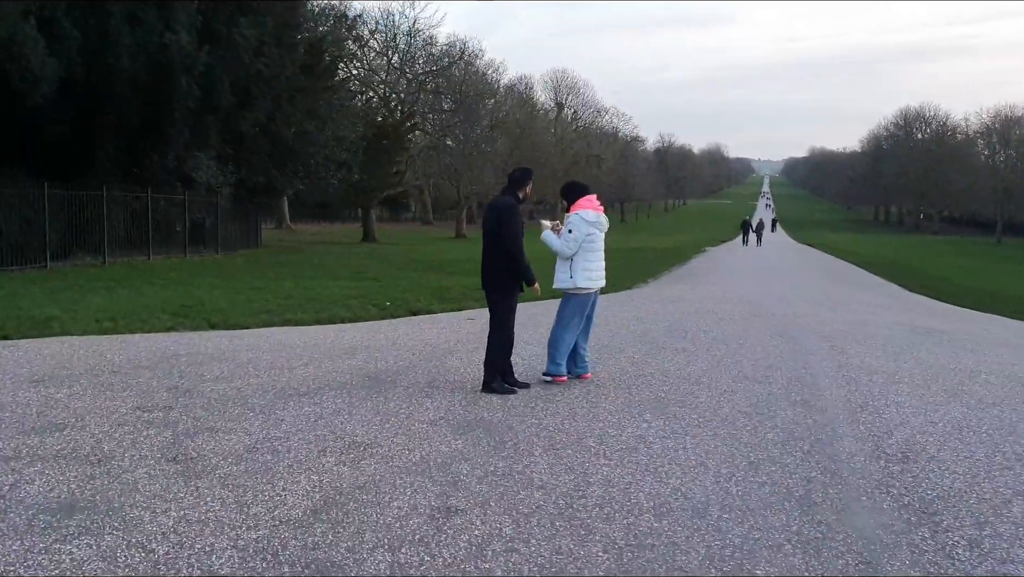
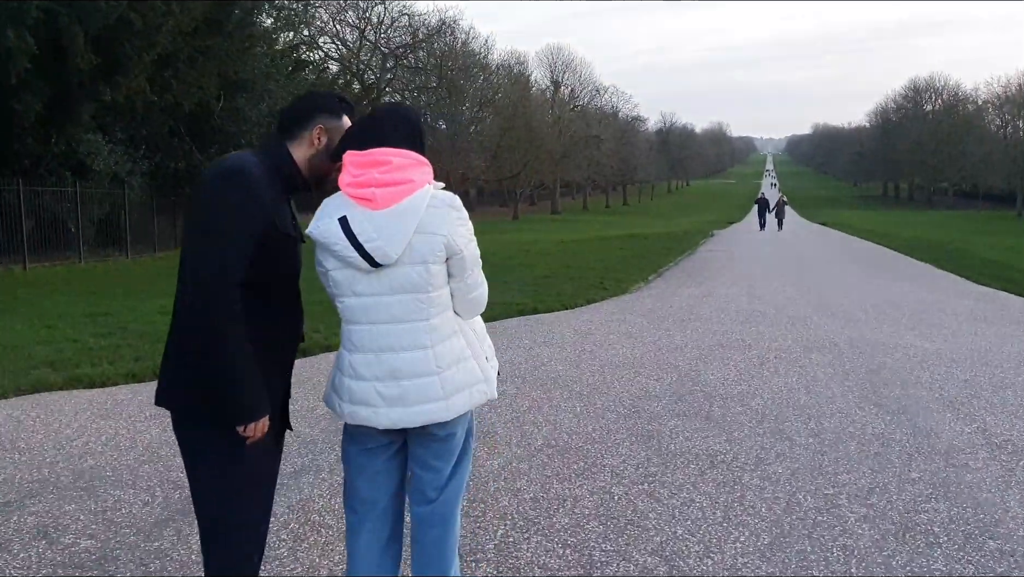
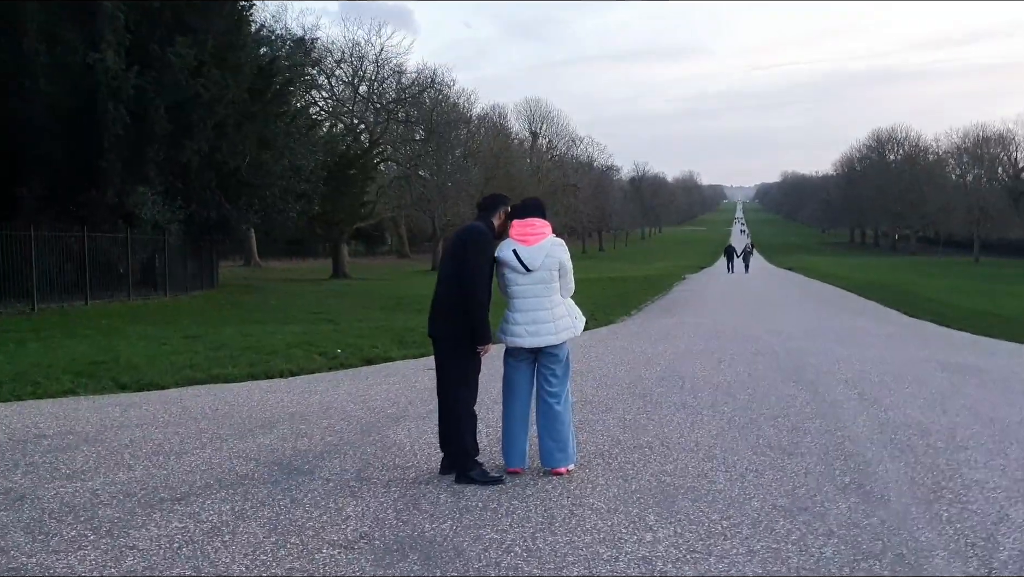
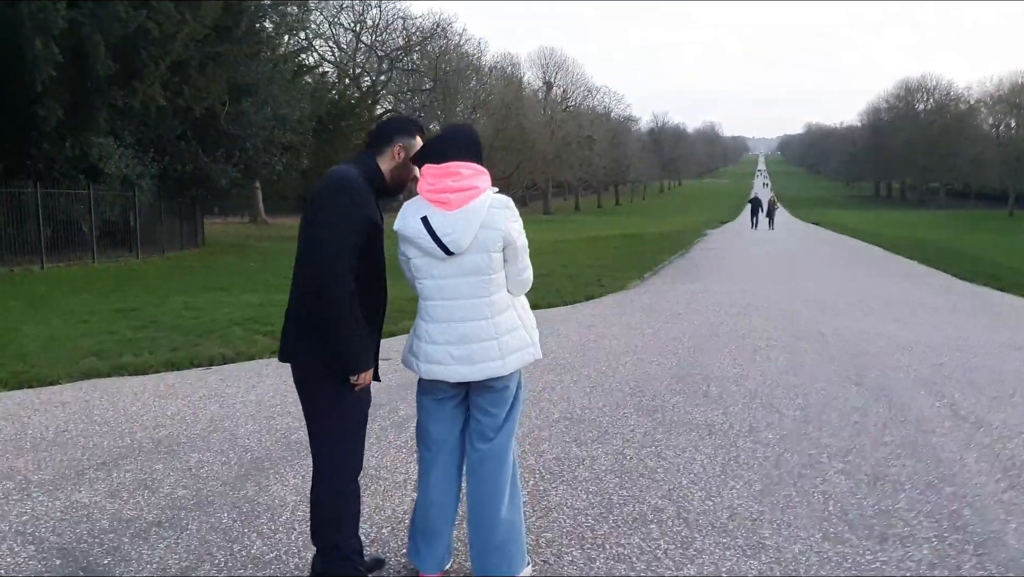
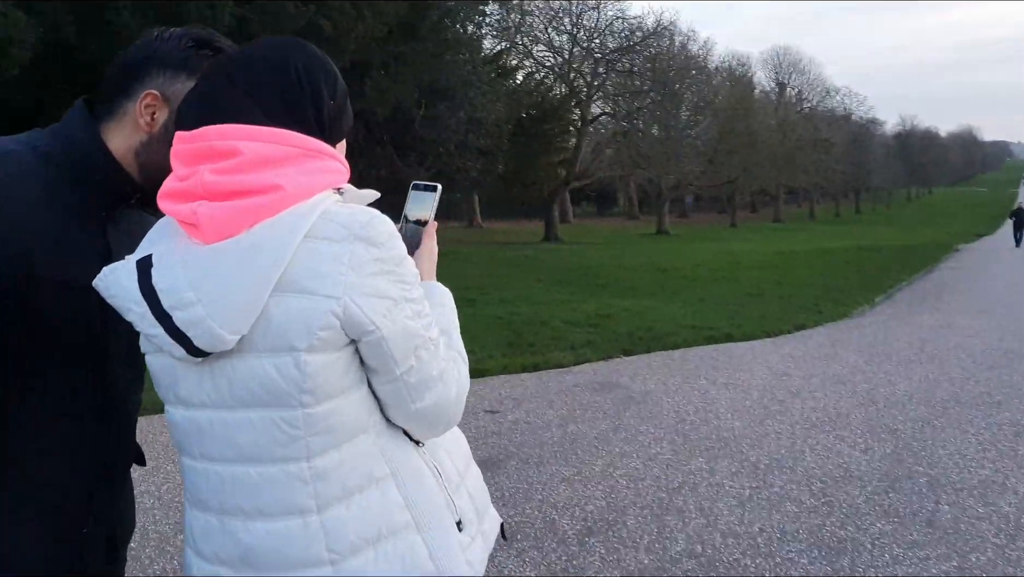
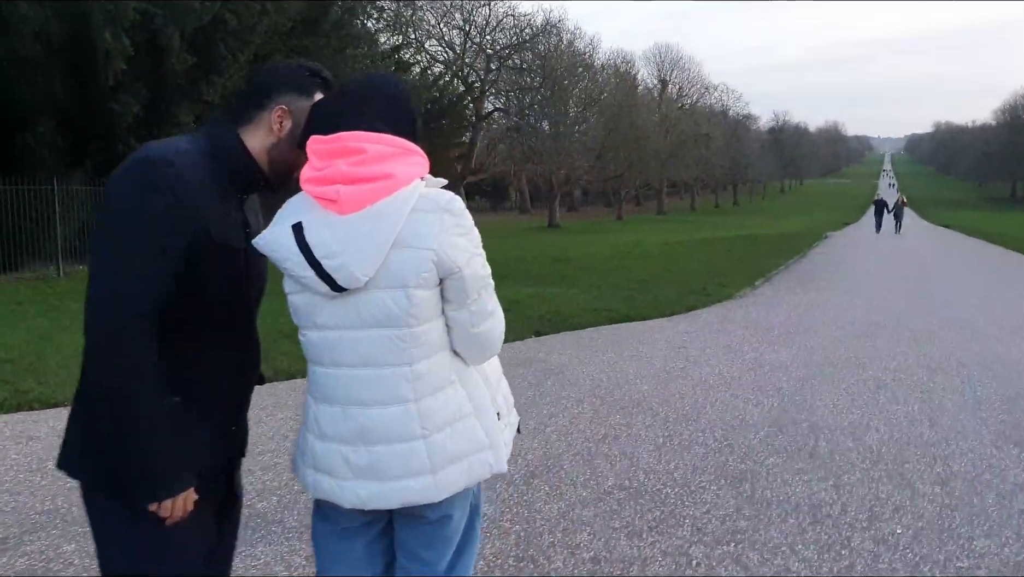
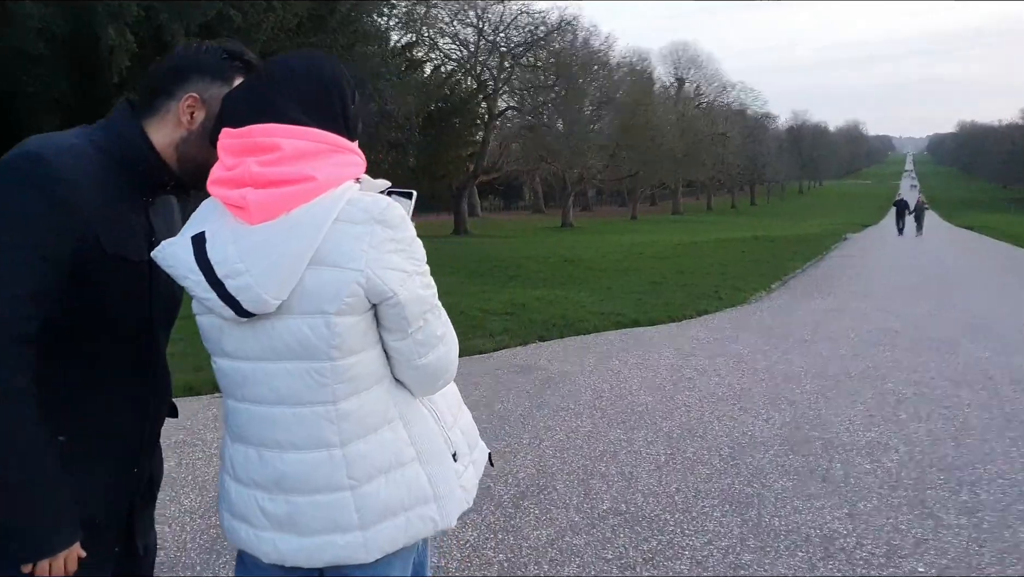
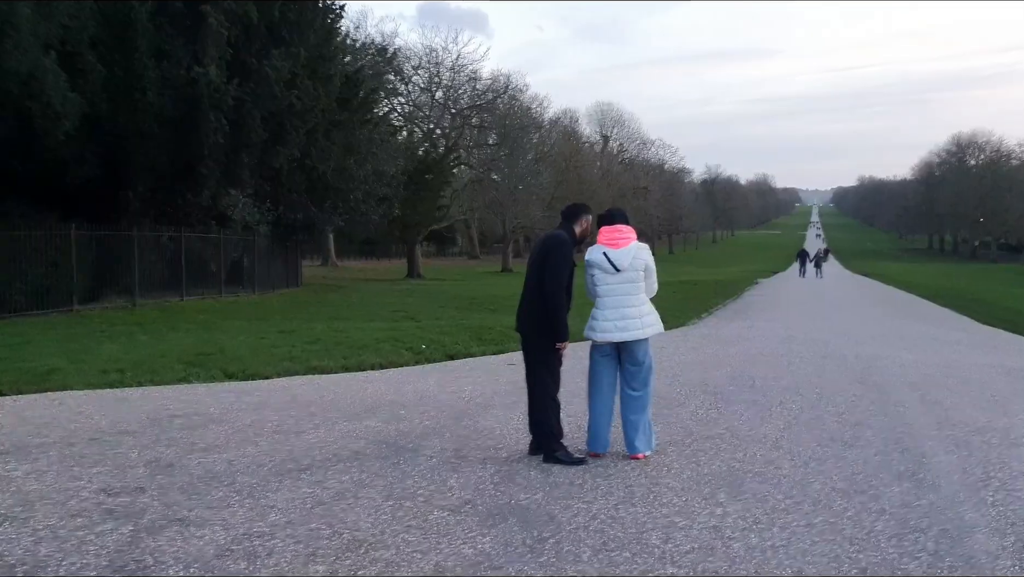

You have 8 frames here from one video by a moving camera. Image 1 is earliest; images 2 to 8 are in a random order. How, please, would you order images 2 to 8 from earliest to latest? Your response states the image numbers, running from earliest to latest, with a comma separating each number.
8, 3, 4, 2, 6, 7, 5
